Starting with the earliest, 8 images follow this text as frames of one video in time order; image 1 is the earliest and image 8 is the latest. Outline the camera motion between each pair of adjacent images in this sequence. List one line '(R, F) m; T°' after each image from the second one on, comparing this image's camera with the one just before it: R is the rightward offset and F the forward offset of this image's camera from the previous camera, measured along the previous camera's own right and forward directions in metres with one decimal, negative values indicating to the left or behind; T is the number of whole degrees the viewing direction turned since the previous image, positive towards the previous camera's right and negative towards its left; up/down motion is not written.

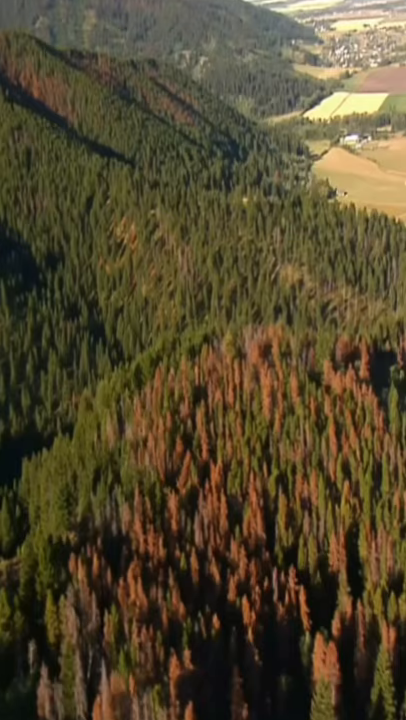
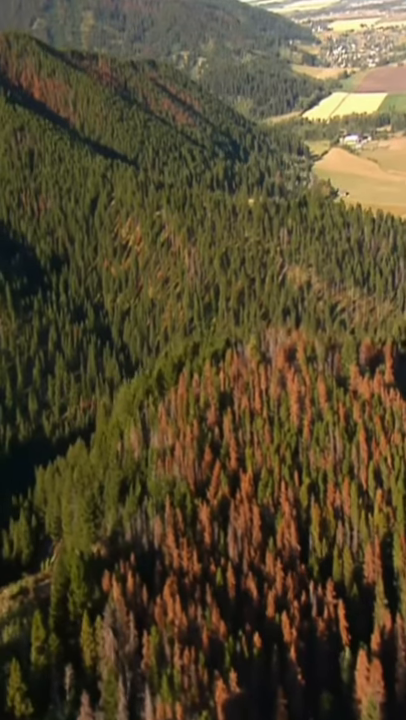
(-2.1, +2.1) m; 0°
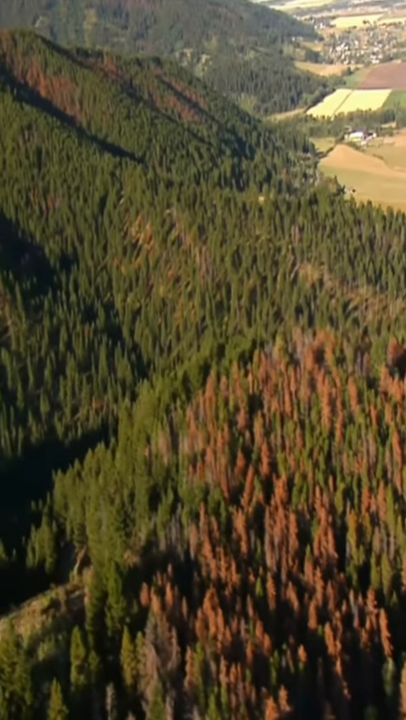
(-1.8, +1.8) m; 0°
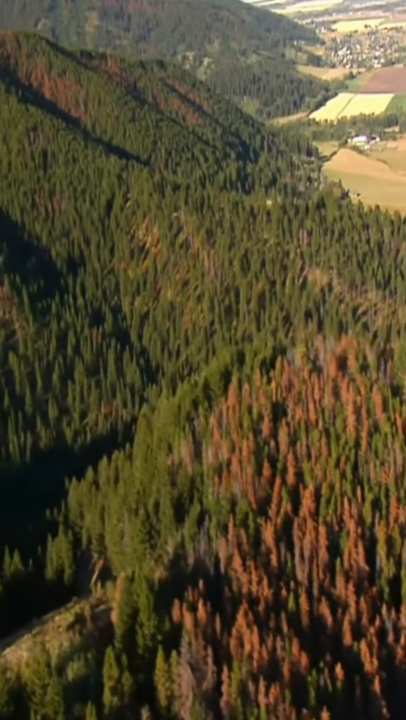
(-1.6, +1.5) m; 0°
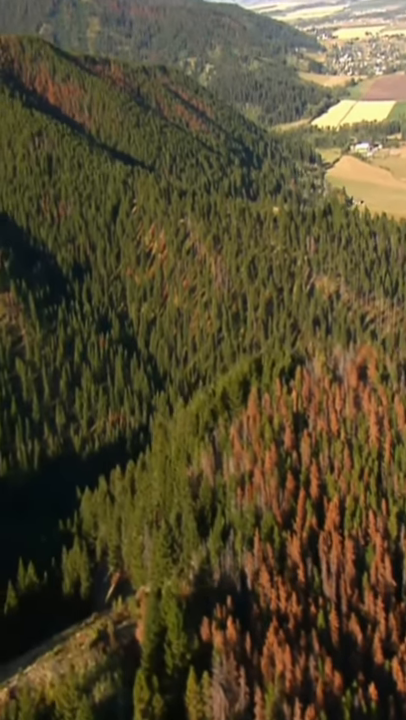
(-1.4, +1.2) m; 0°
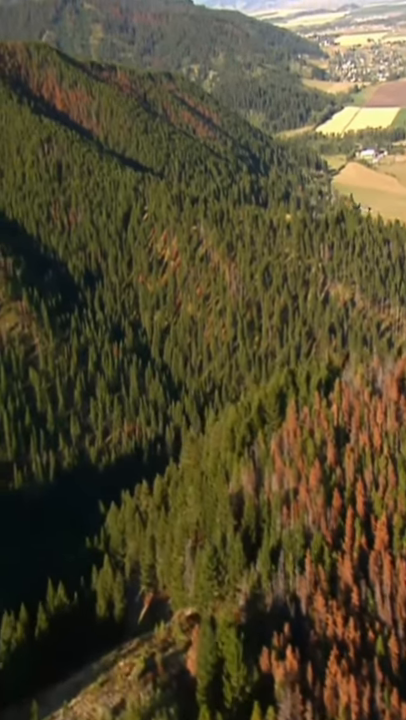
(-2.4, +2.2) m; 0°
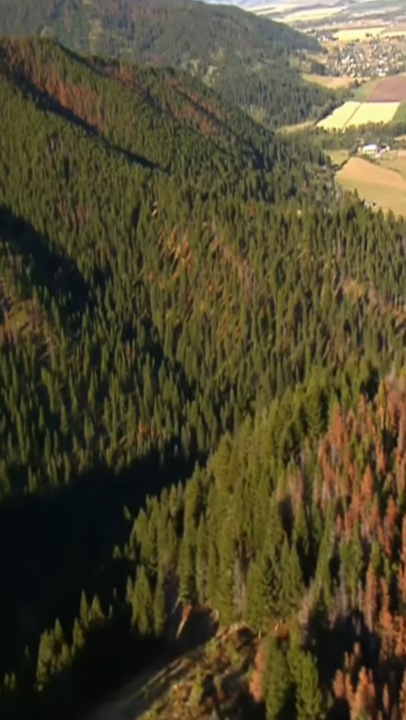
(-2.7, +2.5) m; 0°
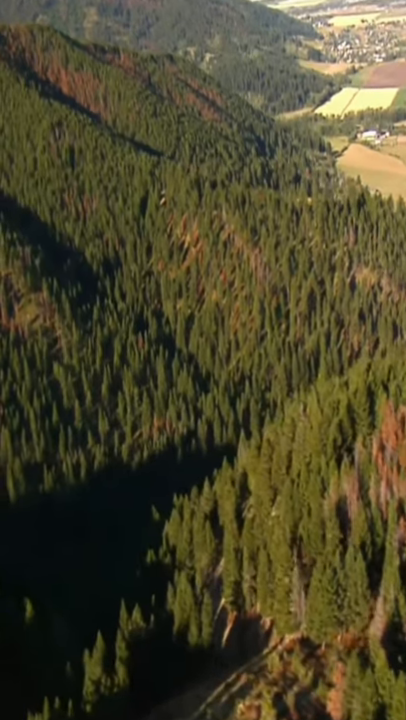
(-2.9, +2.7) m; 0°
